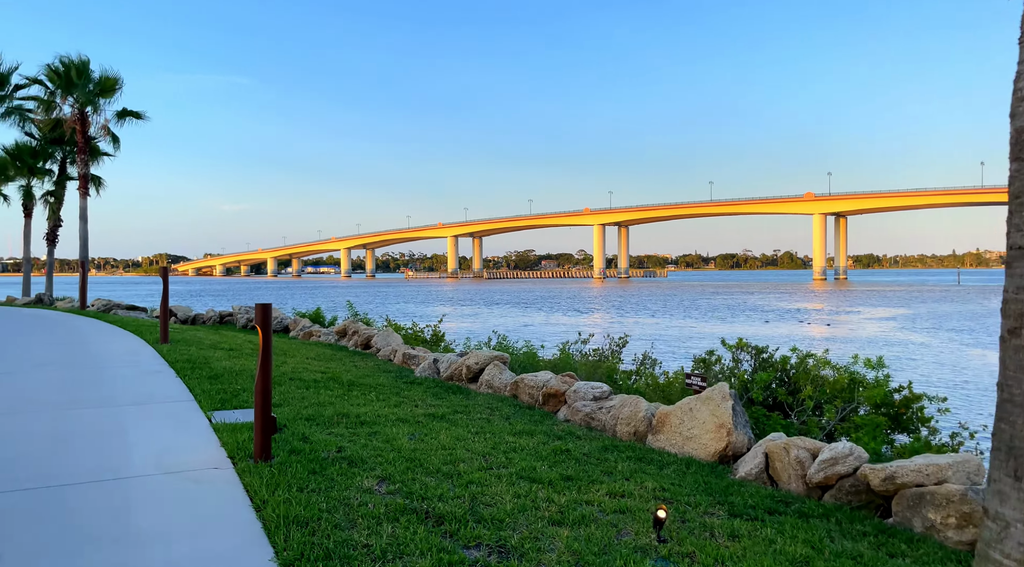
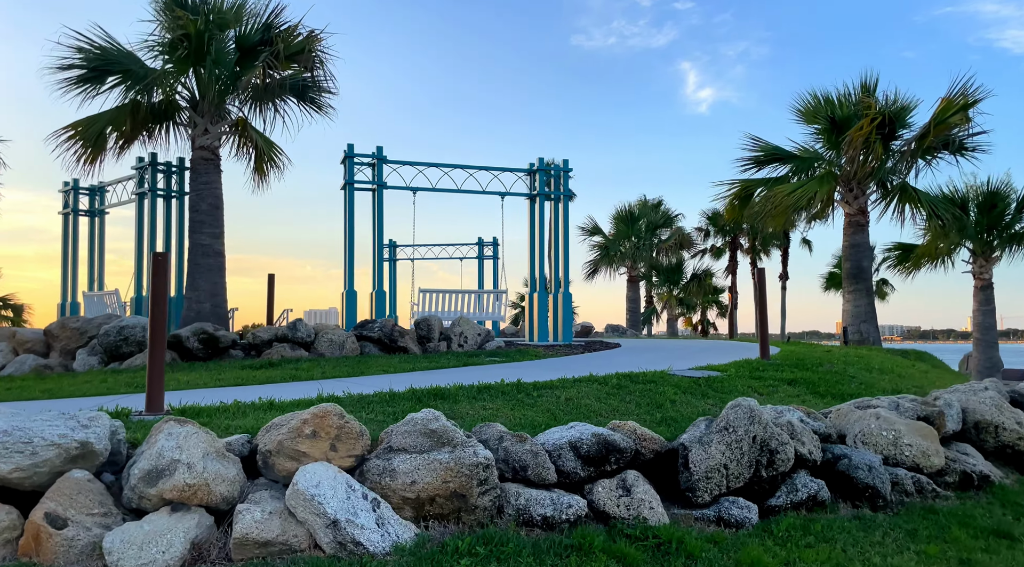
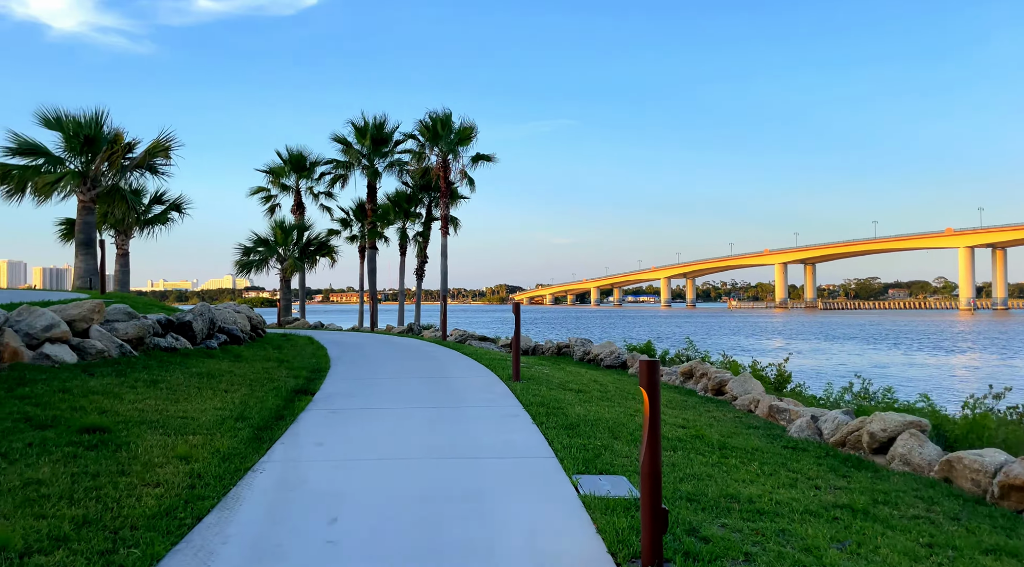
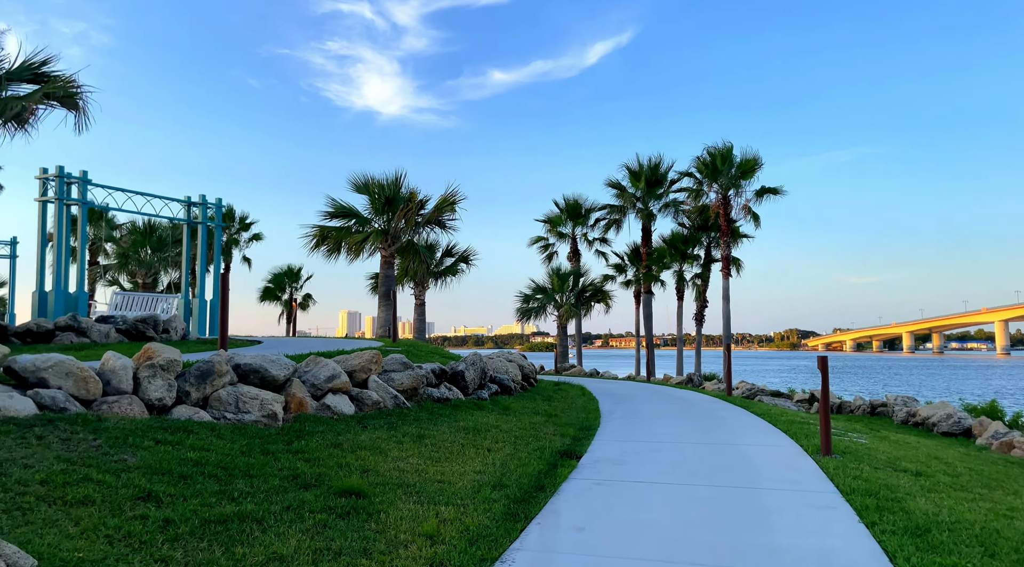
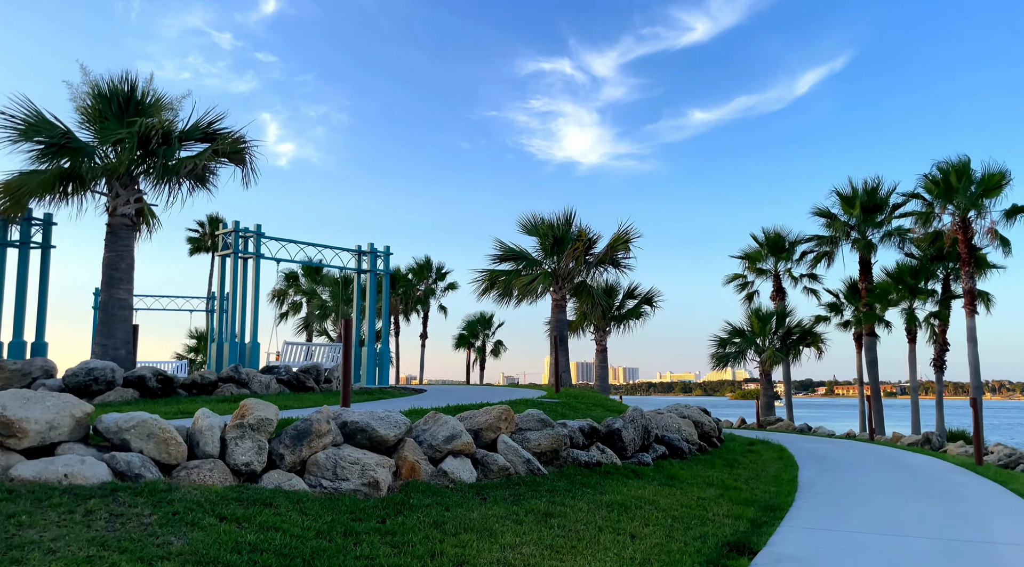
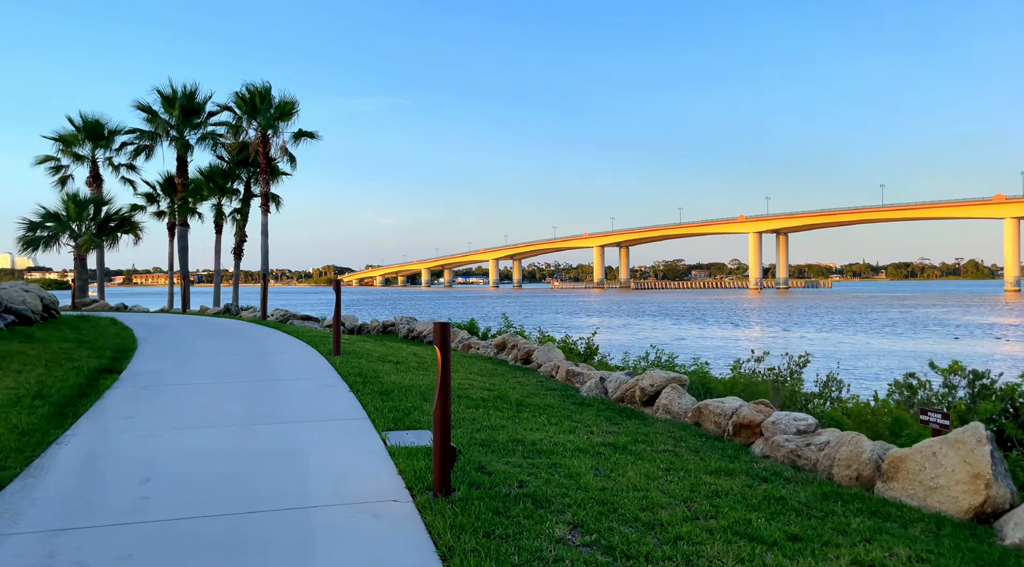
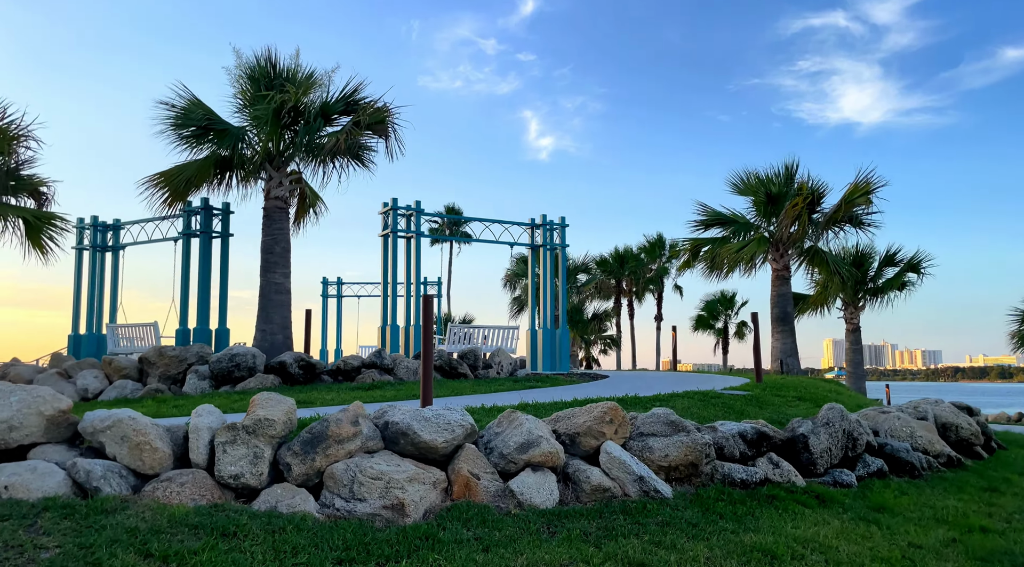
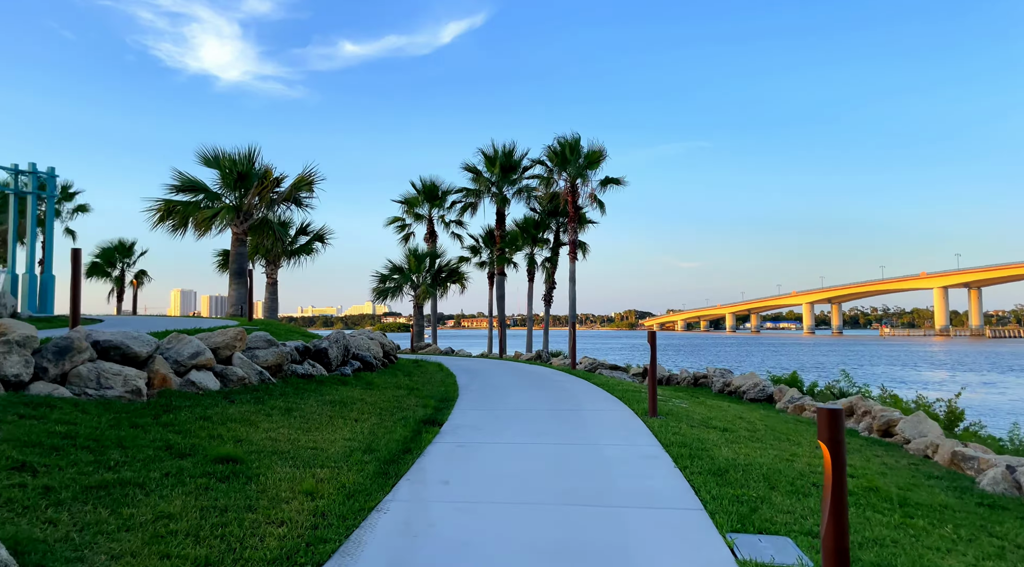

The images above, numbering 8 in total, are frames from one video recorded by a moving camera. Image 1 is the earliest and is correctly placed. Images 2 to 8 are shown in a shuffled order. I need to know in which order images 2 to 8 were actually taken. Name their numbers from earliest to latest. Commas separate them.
6, 3, 8, 4, 5, 7, 2
